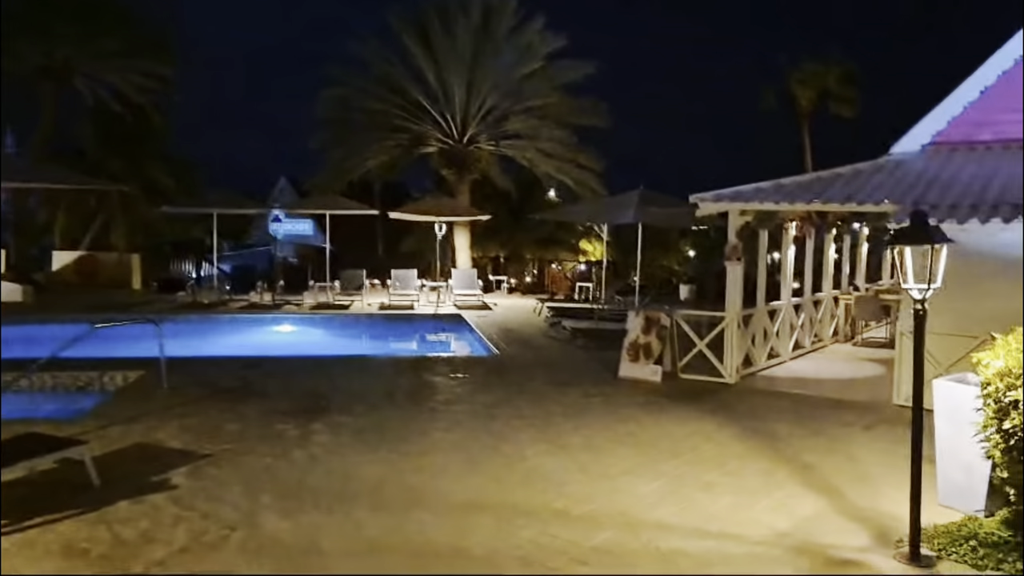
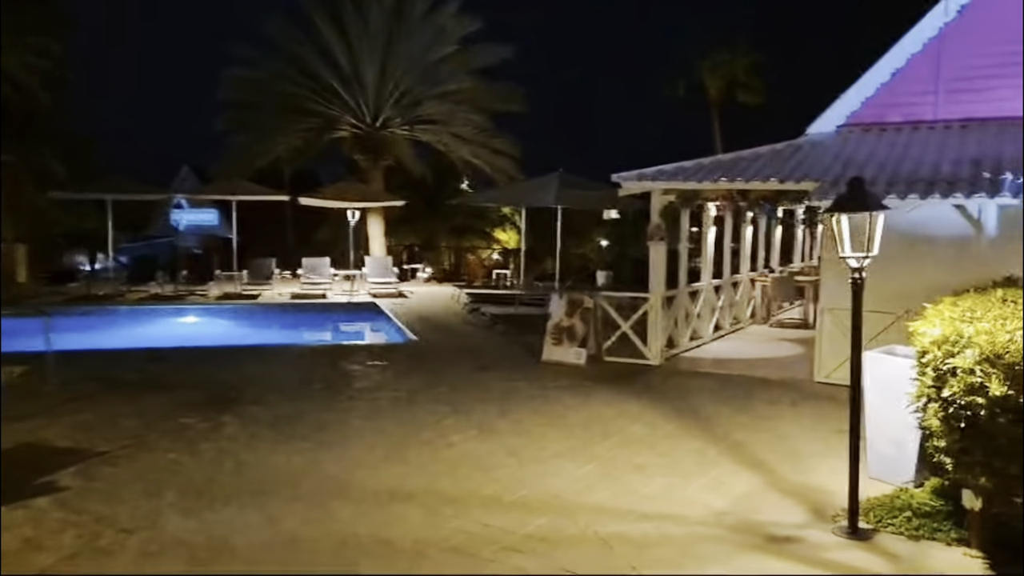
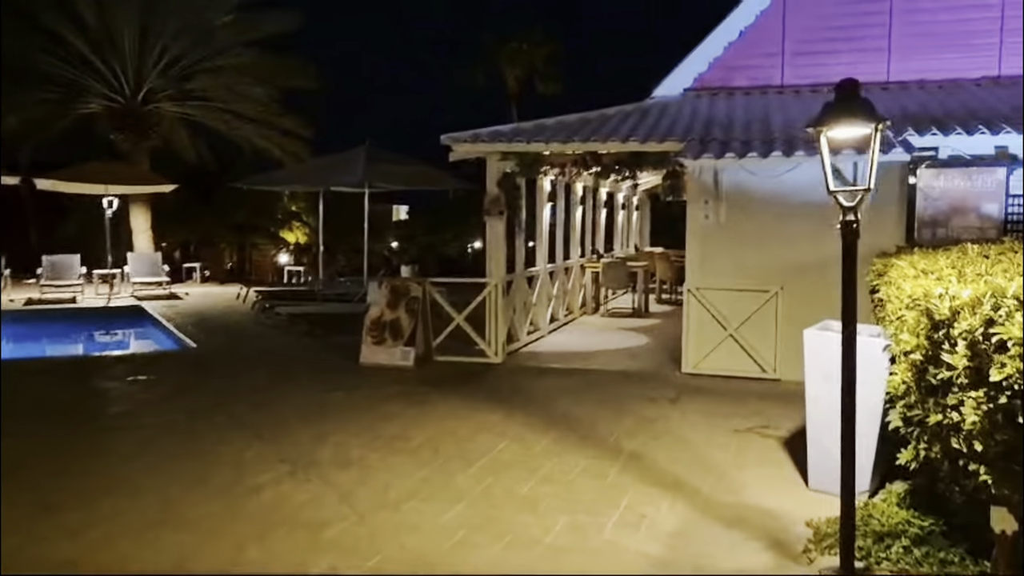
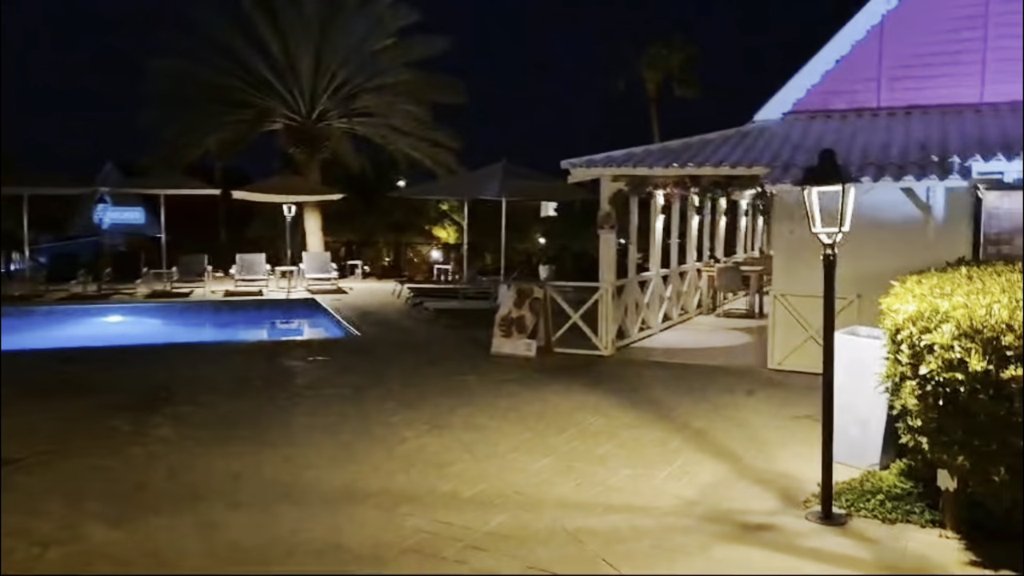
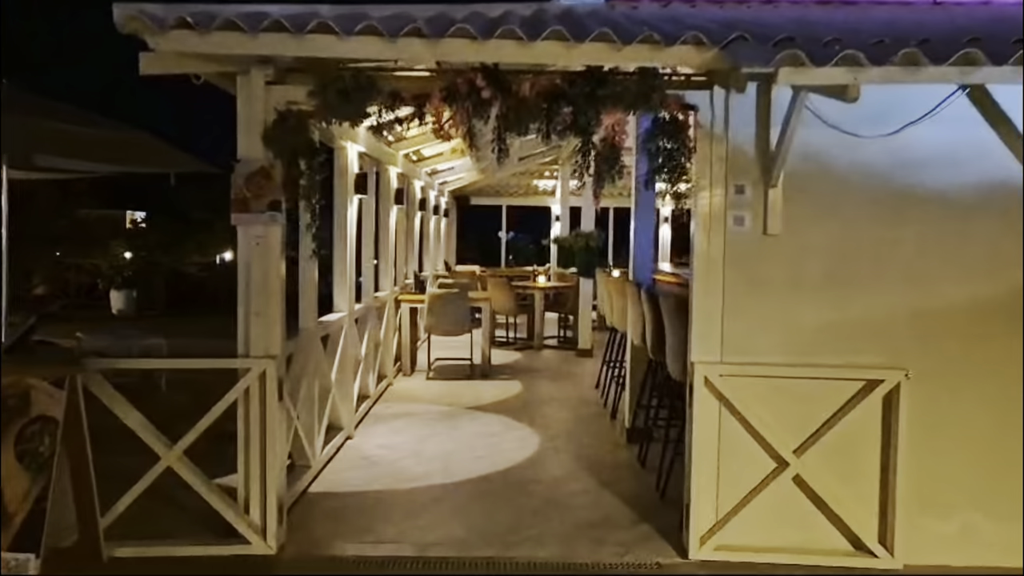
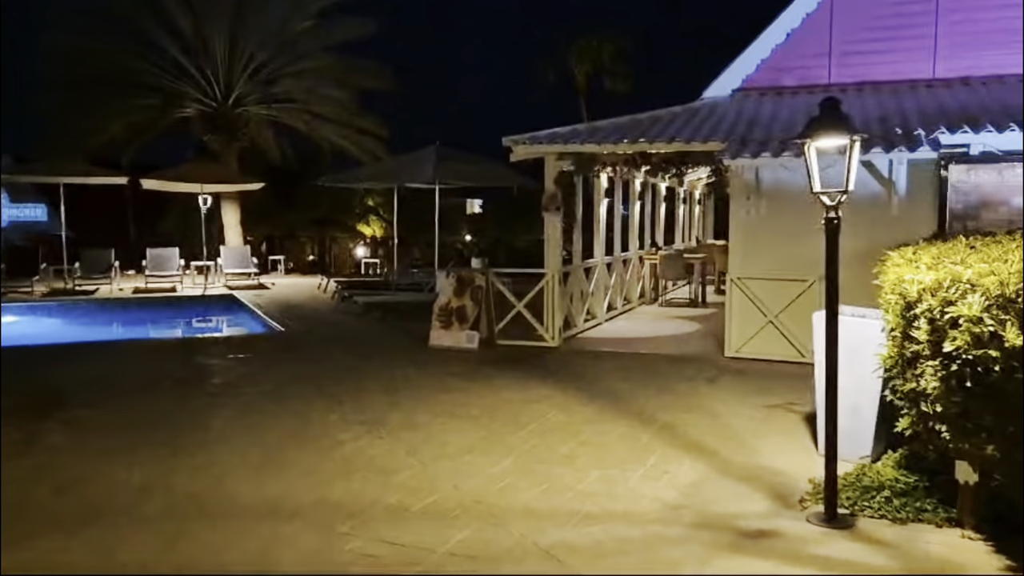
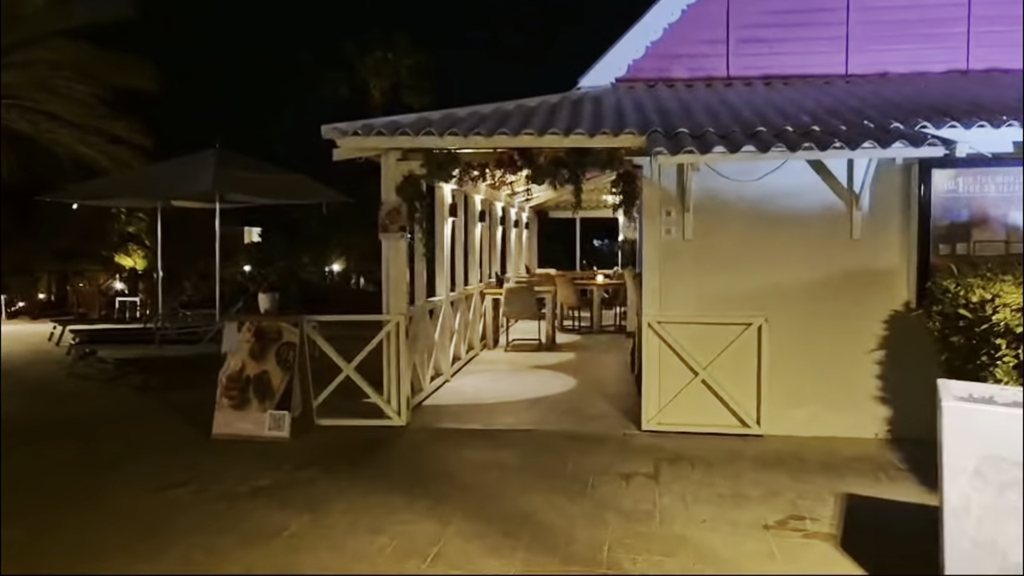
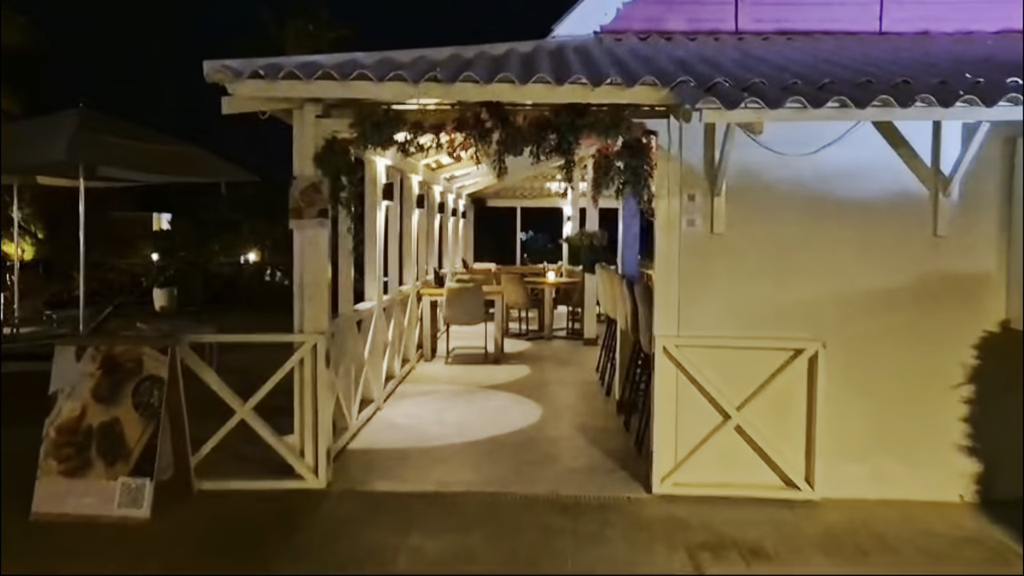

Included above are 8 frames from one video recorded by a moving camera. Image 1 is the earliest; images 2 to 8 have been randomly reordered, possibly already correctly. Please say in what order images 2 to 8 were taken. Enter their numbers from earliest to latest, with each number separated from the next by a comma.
2, 4, 6, 3, 7, 8, 5
